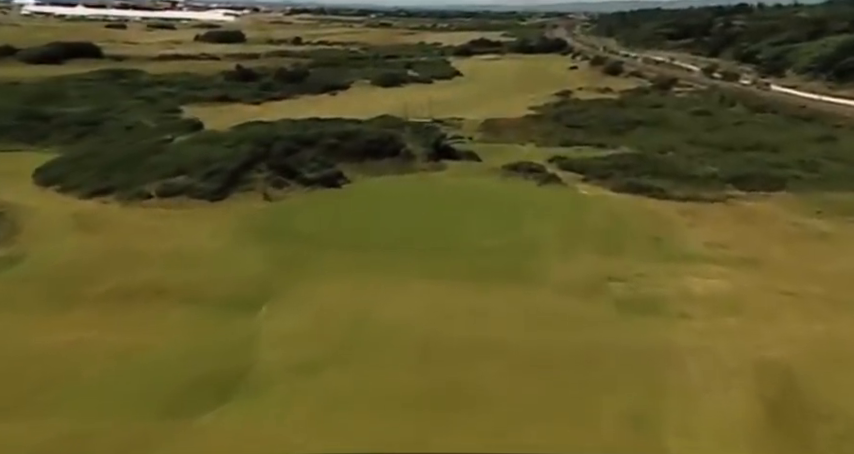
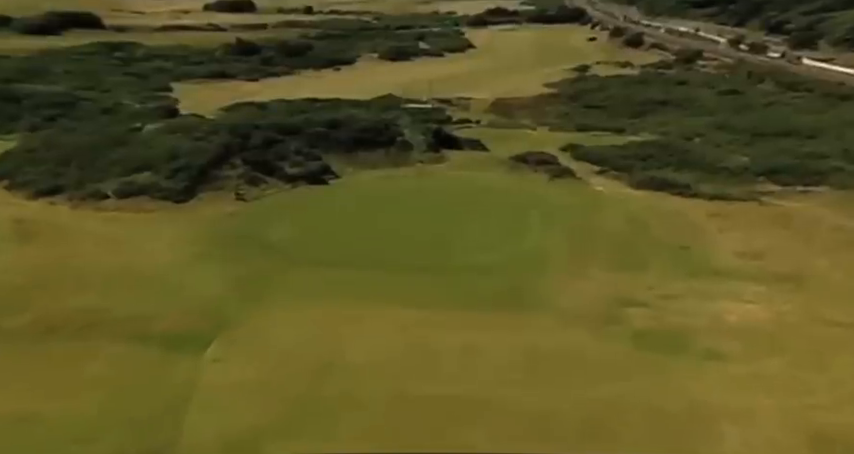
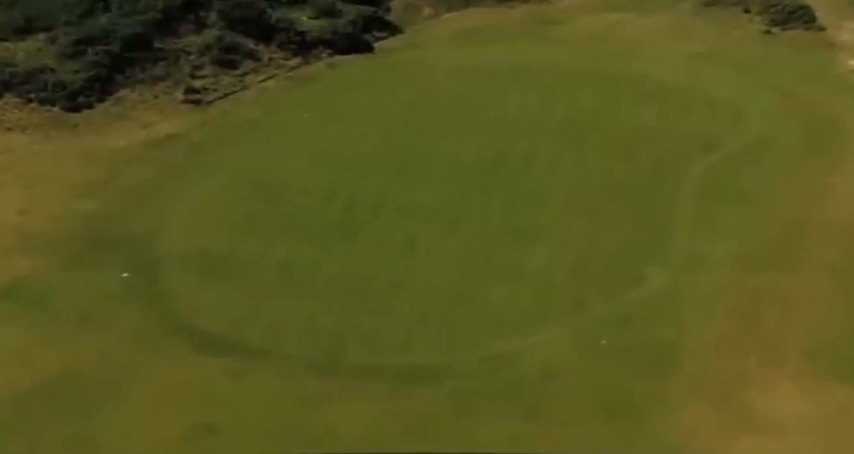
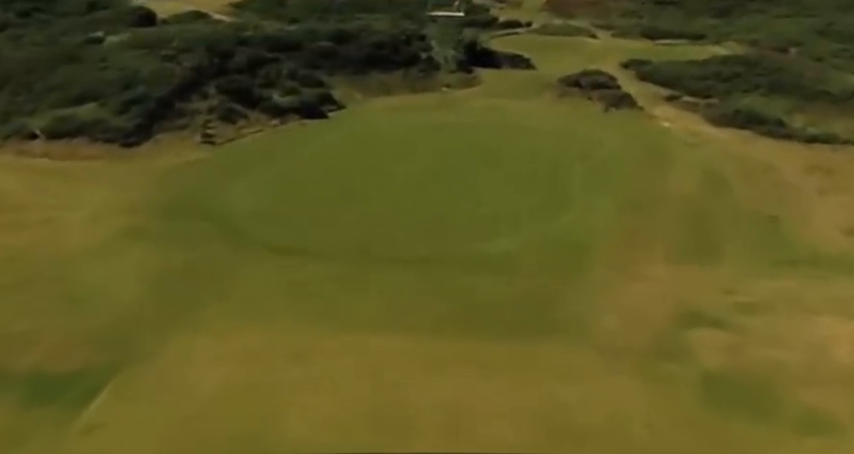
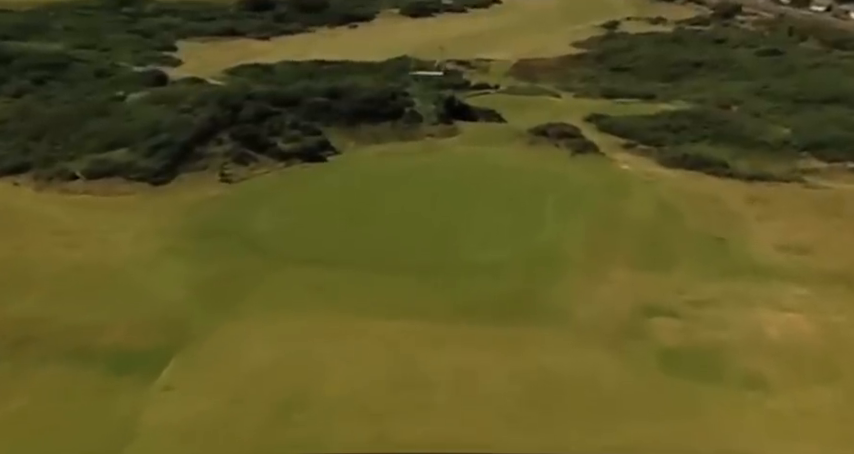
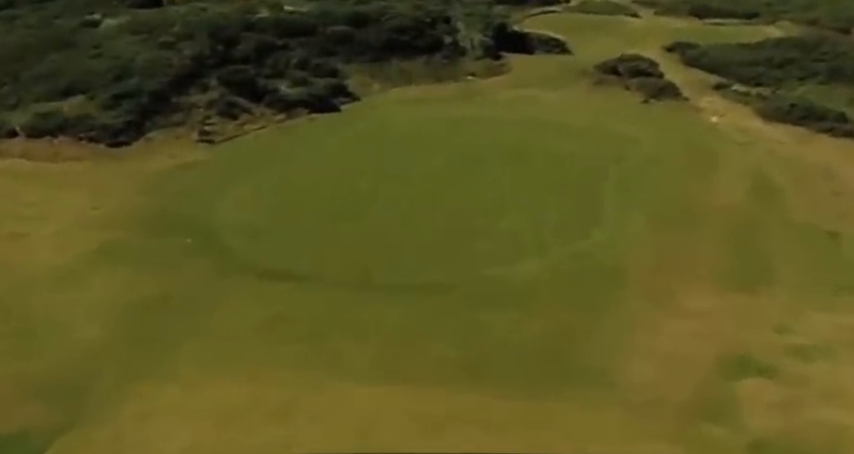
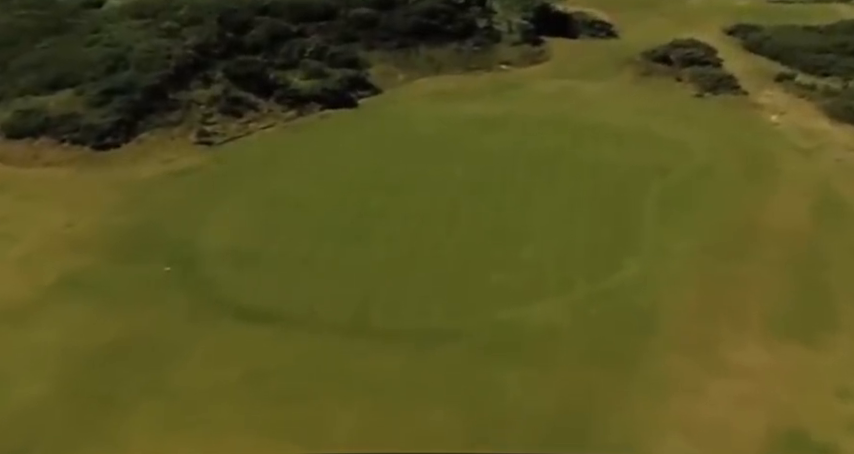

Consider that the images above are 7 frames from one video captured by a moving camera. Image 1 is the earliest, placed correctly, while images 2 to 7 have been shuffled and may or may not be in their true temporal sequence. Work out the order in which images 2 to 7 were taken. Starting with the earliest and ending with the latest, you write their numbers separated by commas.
2, 5, 4, 6, 7, 3
